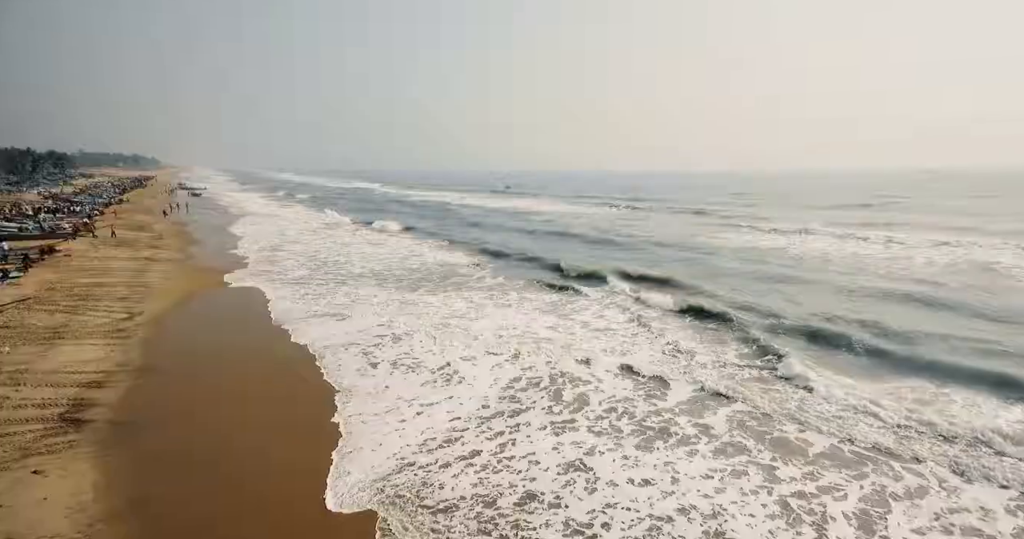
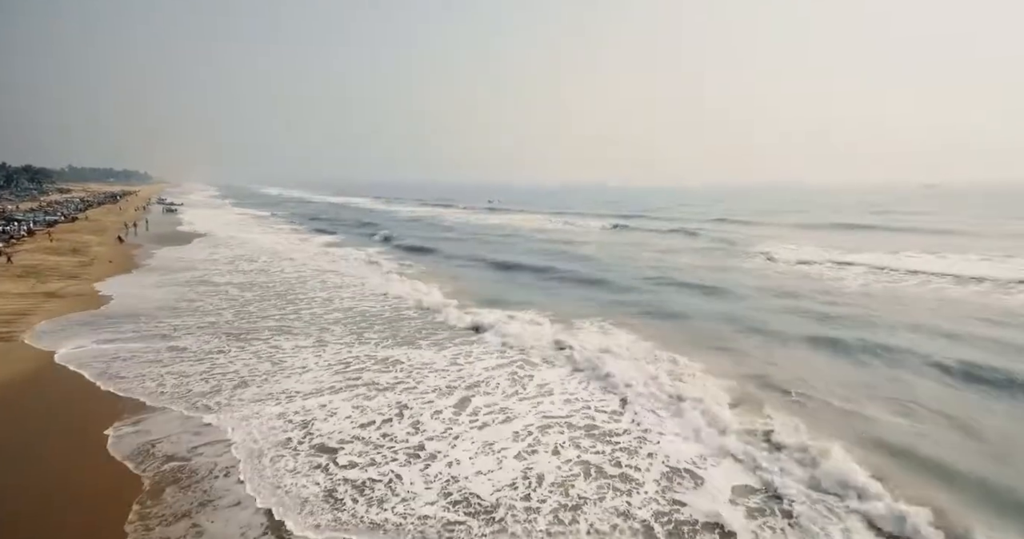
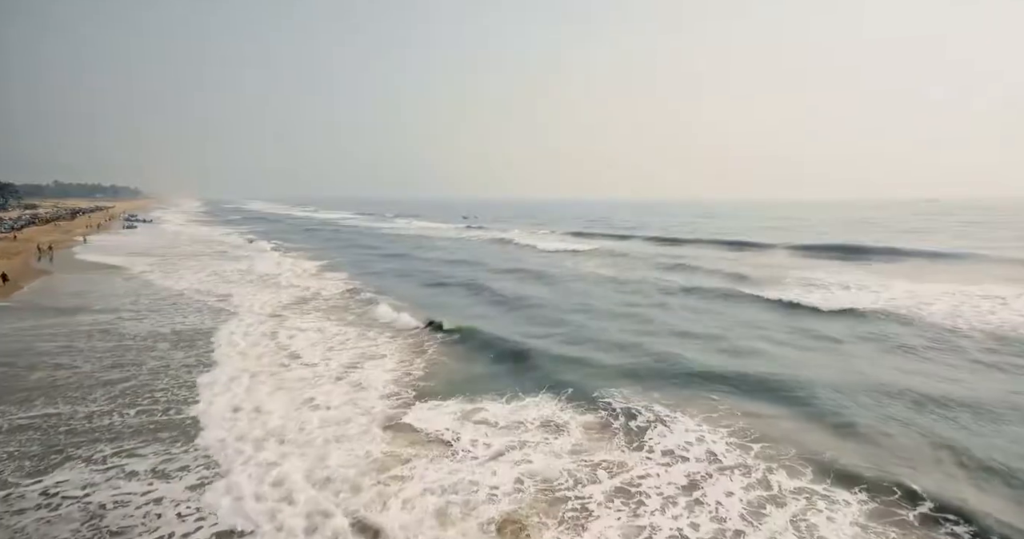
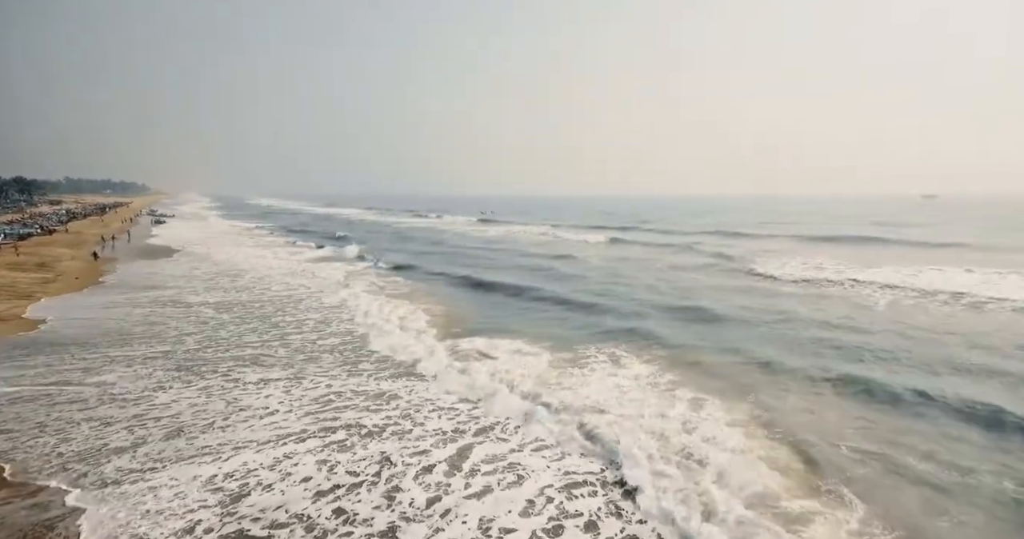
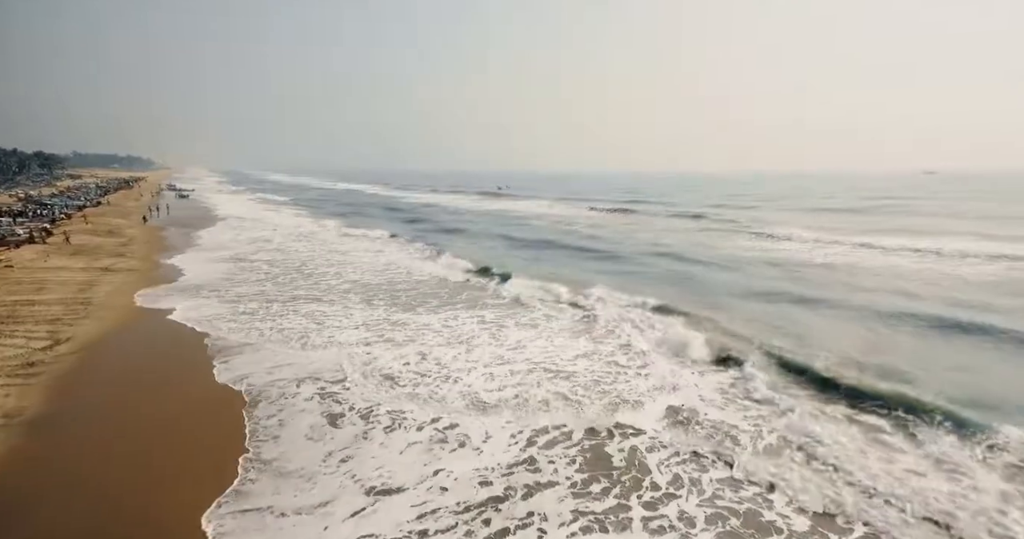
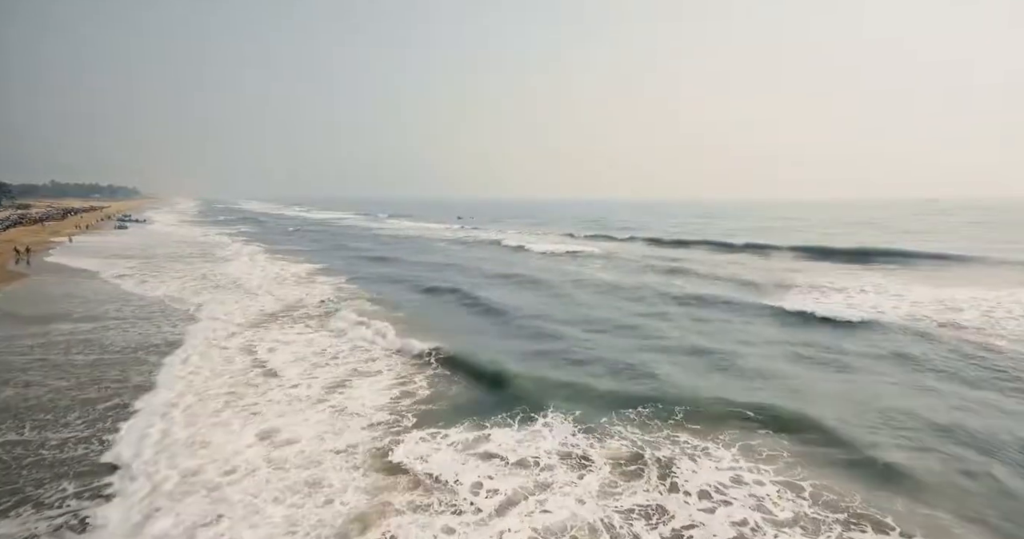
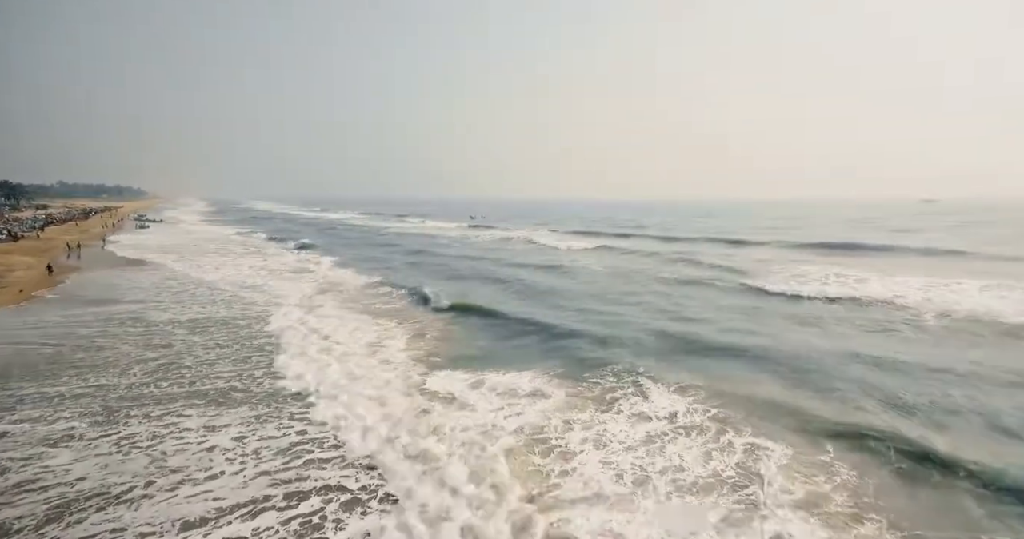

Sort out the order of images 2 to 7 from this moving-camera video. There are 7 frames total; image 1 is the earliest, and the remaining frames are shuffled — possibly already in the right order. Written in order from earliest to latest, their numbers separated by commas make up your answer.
5, 2, 4, 7, 3, 6
